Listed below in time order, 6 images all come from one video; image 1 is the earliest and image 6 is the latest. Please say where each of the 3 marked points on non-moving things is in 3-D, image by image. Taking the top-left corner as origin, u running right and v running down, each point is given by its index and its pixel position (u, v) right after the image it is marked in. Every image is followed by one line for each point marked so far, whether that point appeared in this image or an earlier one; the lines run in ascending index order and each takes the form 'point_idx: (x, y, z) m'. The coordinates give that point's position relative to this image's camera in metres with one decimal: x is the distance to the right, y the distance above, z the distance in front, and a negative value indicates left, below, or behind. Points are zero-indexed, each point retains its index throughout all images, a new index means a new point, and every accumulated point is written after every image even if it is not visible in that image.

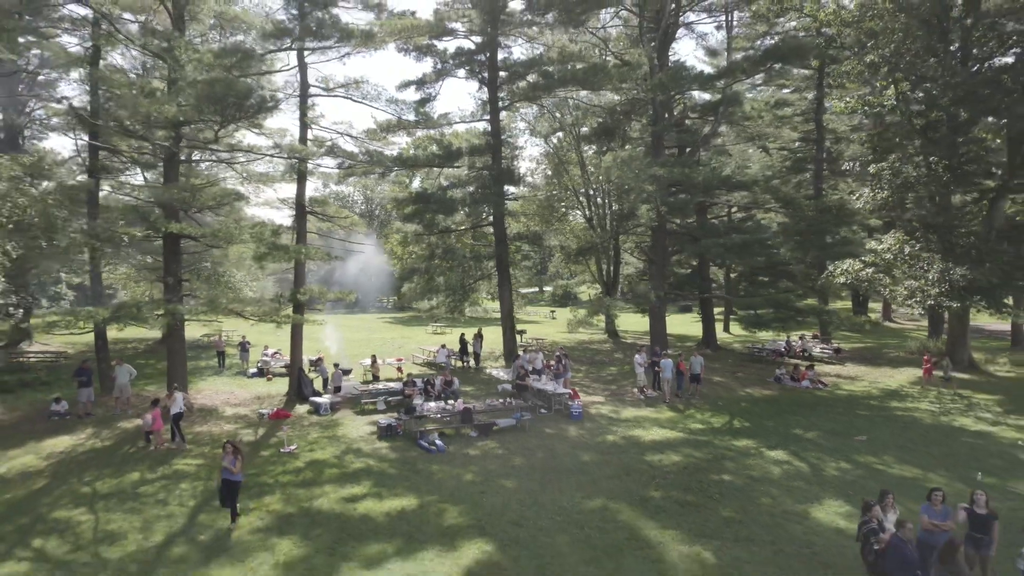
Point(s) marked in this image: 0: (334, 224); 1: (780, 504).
0: (-4.3, +1.6, +16.5) m
1: (+3.6, -2.9, +9.2) m
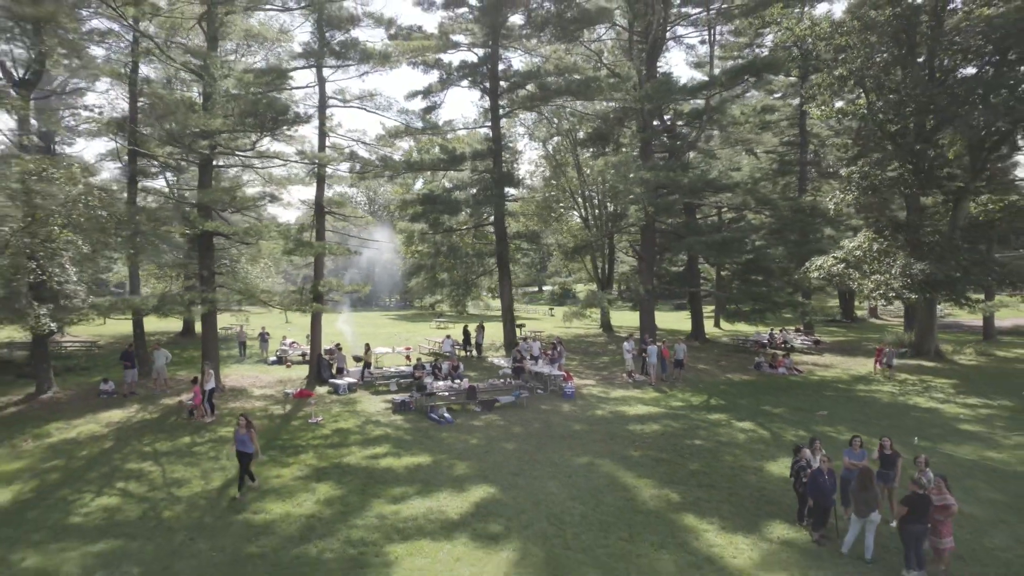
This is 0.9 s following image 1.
0: (-4.3, +1.8, +18.1) m
1: (+3.6, -2.7, +10.8) m
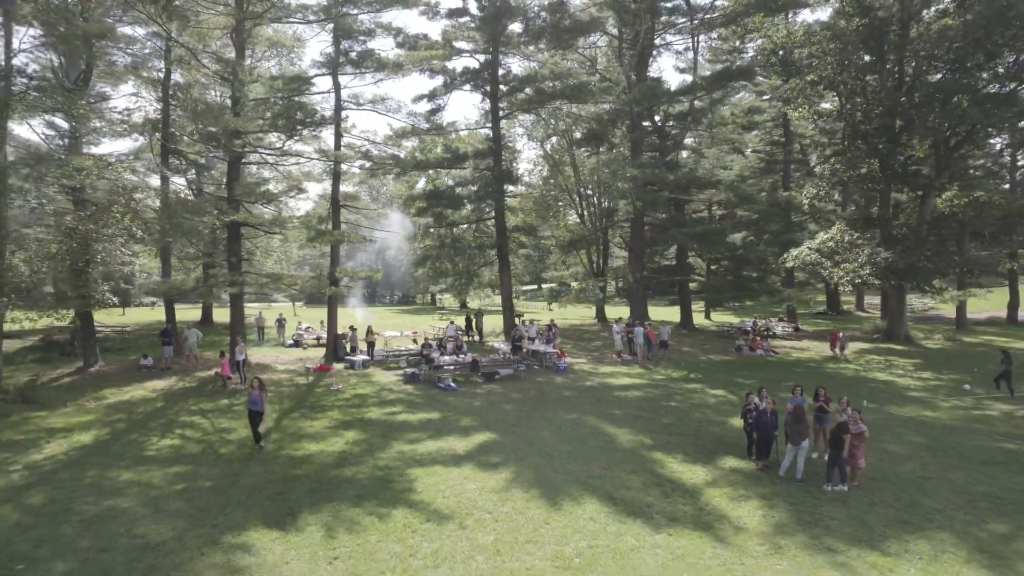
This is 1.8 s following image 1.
0: (-4.3, +2.1, +19.8) m
1: (+3.5, -2.3, +12.4) m
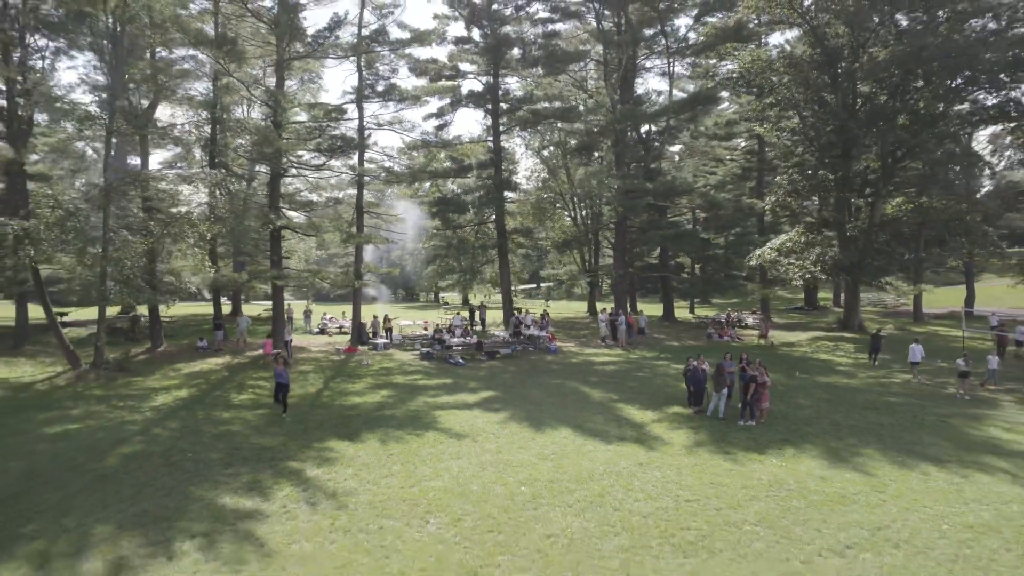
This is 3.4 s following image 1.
0: (-4.3, +2.3, +22.9) m
1: (+3.5, -2.1, +15.6) m
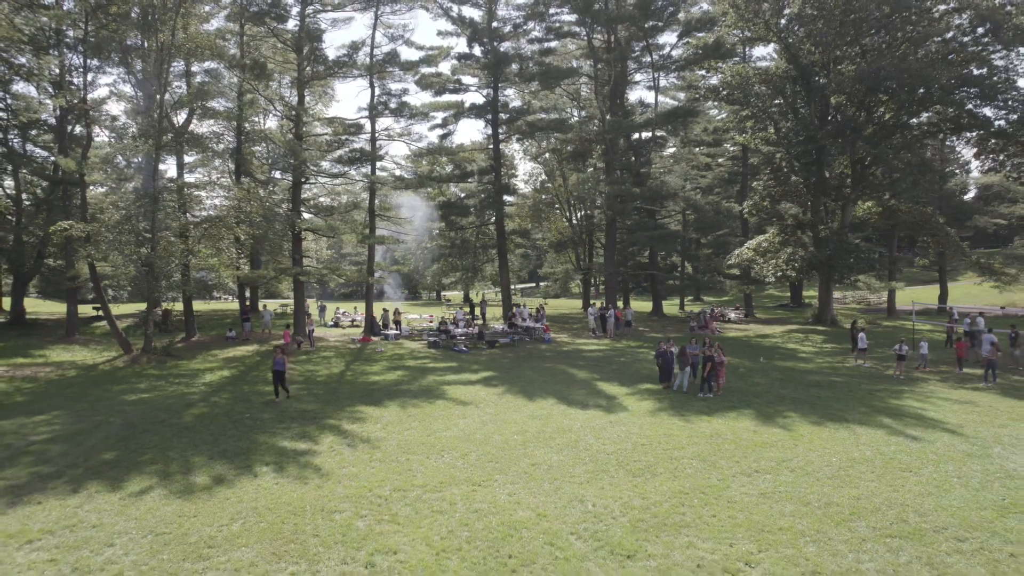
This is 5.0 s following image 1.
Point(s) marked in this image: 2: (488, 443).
0: (-4.4, +2.4, +25.1) m
1: (+3.4, -2.0, +17.8) m
2: (-0.3, -2.2, +9.9) m
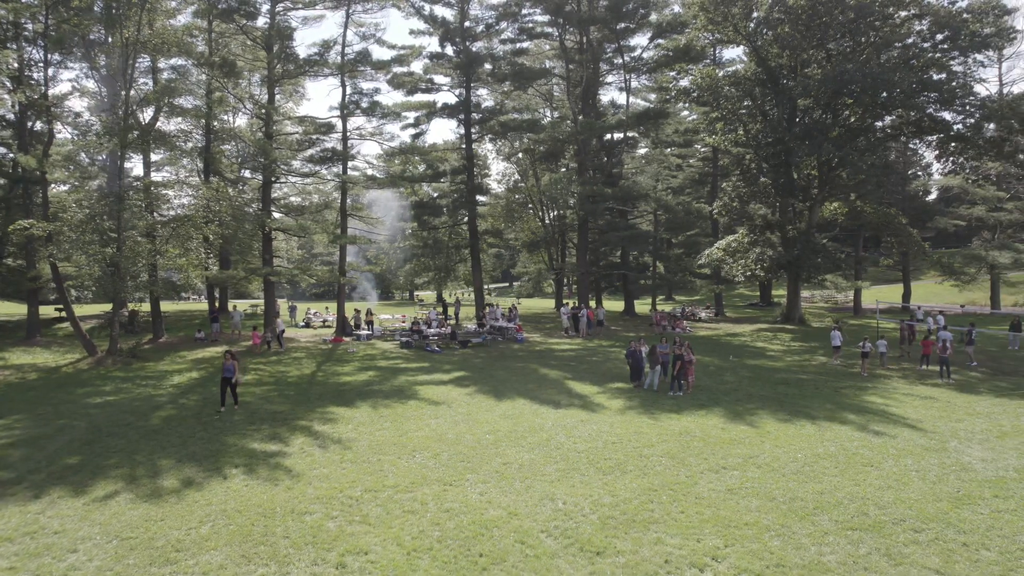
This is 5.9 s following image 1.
0: (-5.4, +2.4, +25.0) m
1: (+2.7, -2.0, +18.0) m
2: (-0.7, -2.2, +9.9) m
